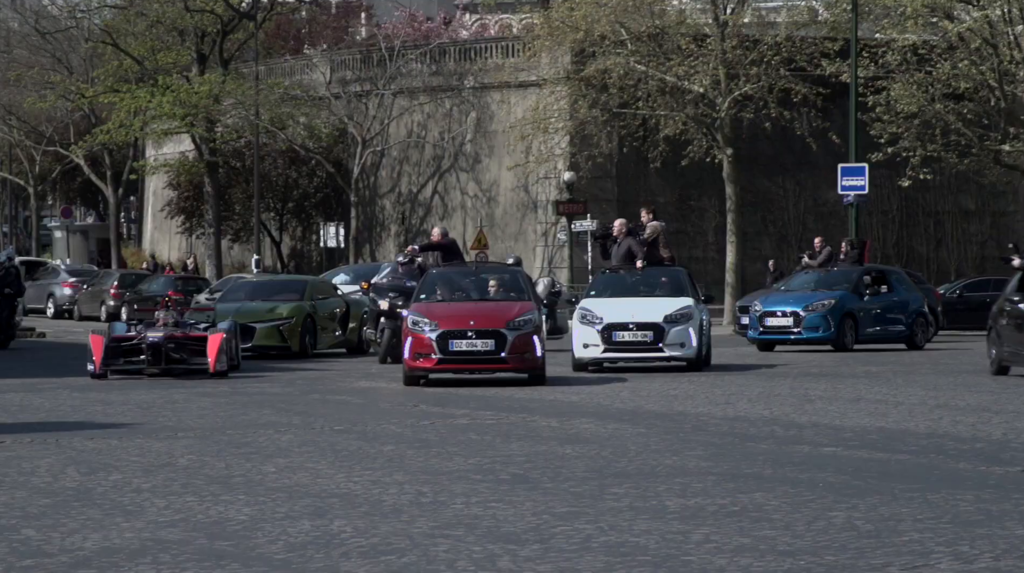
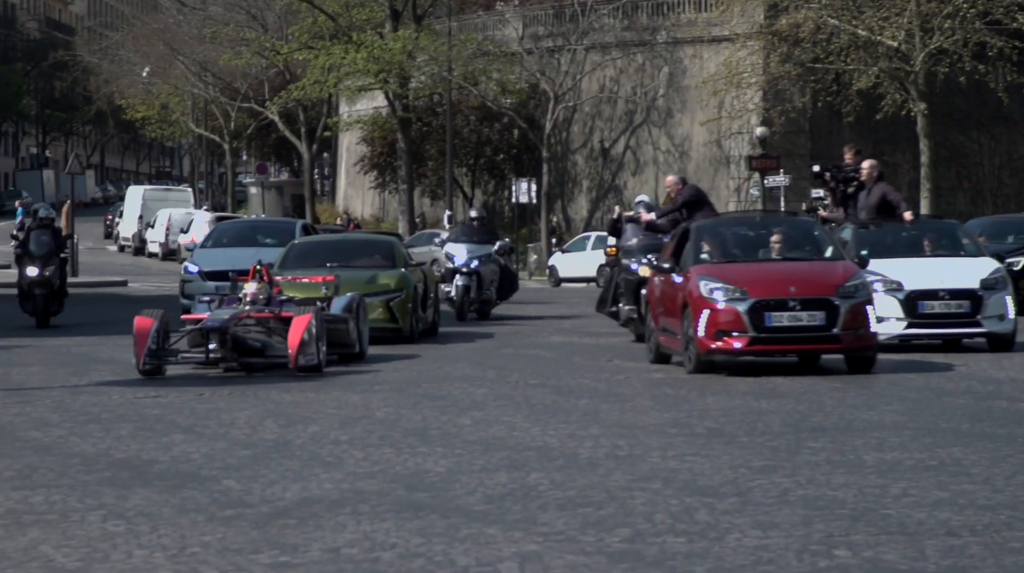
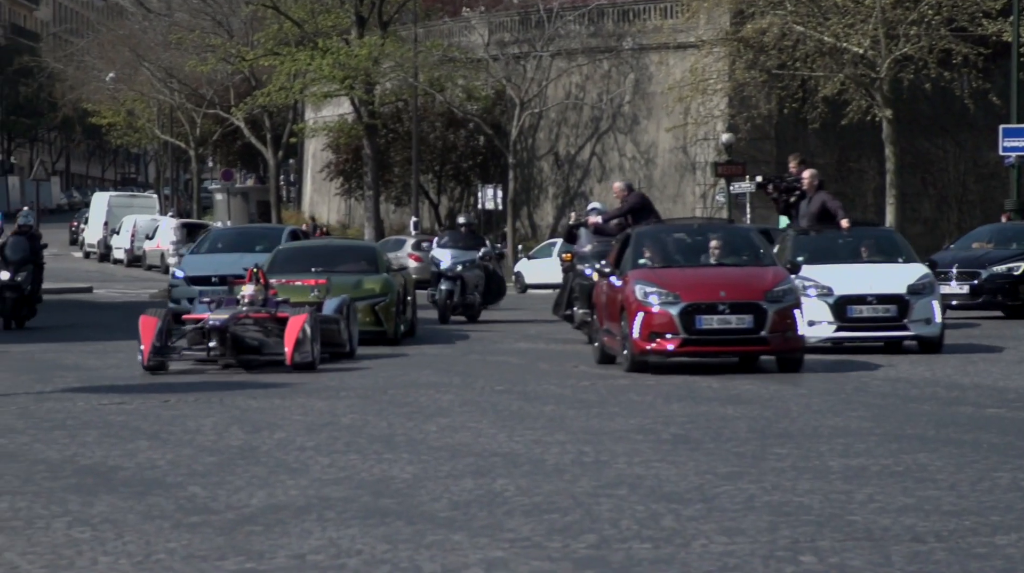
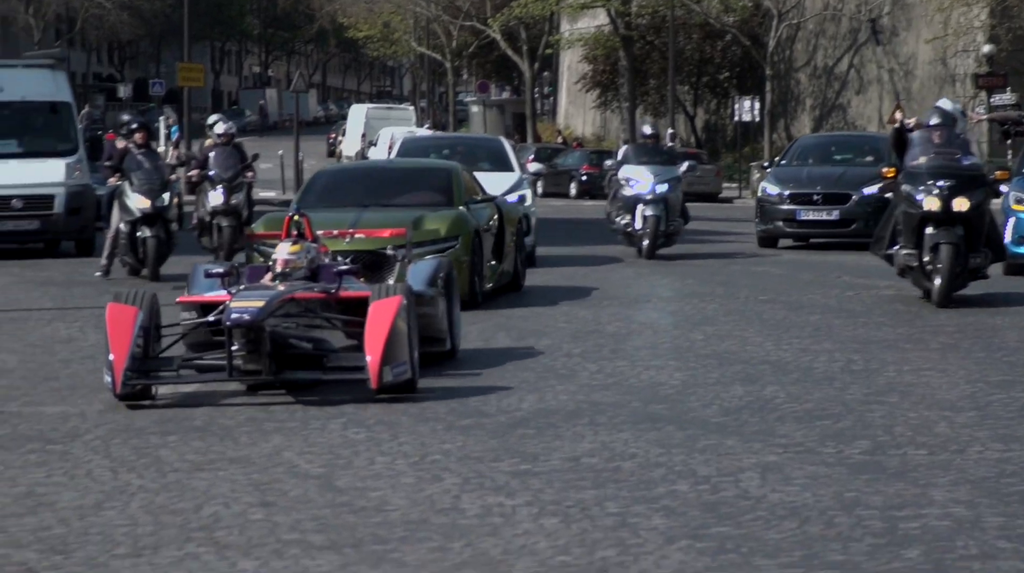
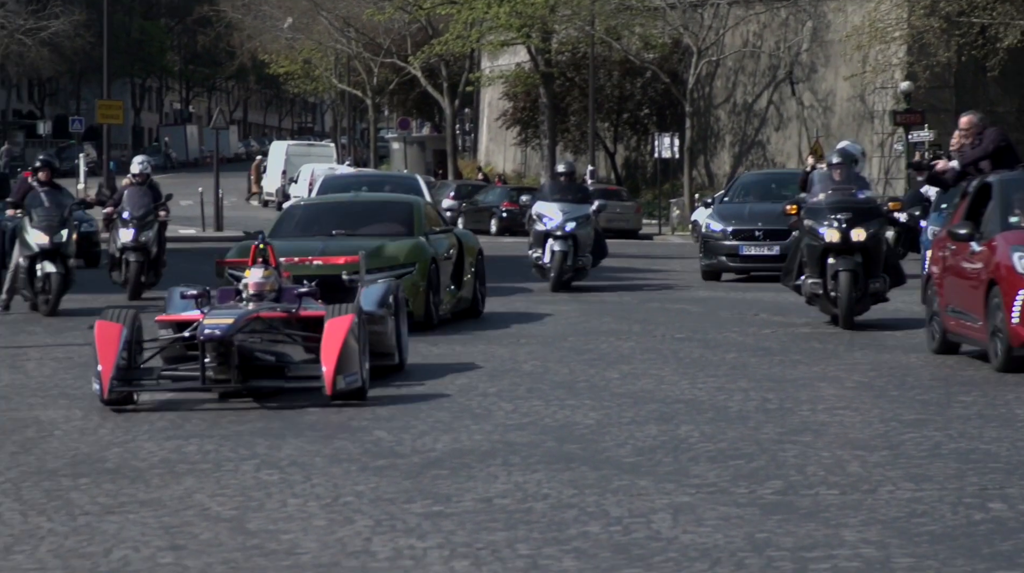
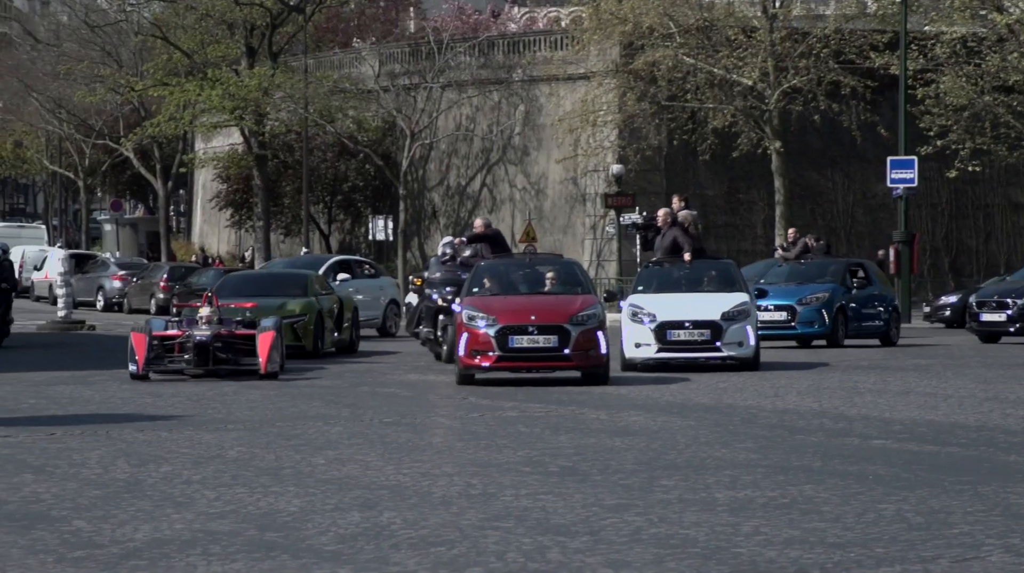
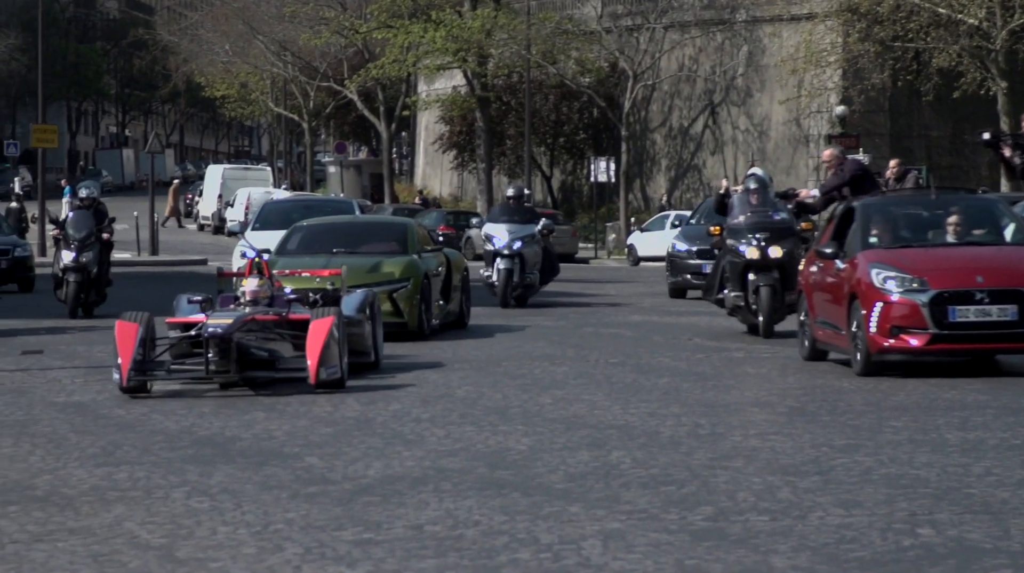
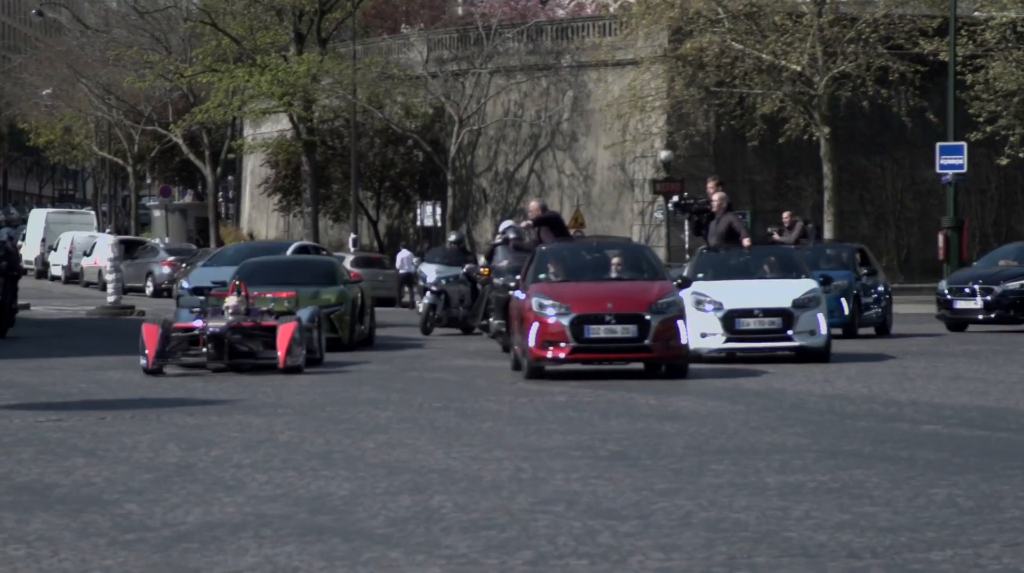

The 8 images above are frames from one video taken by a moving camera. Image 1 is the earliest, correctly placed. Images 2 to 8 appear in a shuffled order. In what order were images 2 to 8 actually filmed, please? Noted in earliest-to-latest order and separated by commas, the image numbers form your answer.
6, 8, 3, 2, 7, 5, 4
